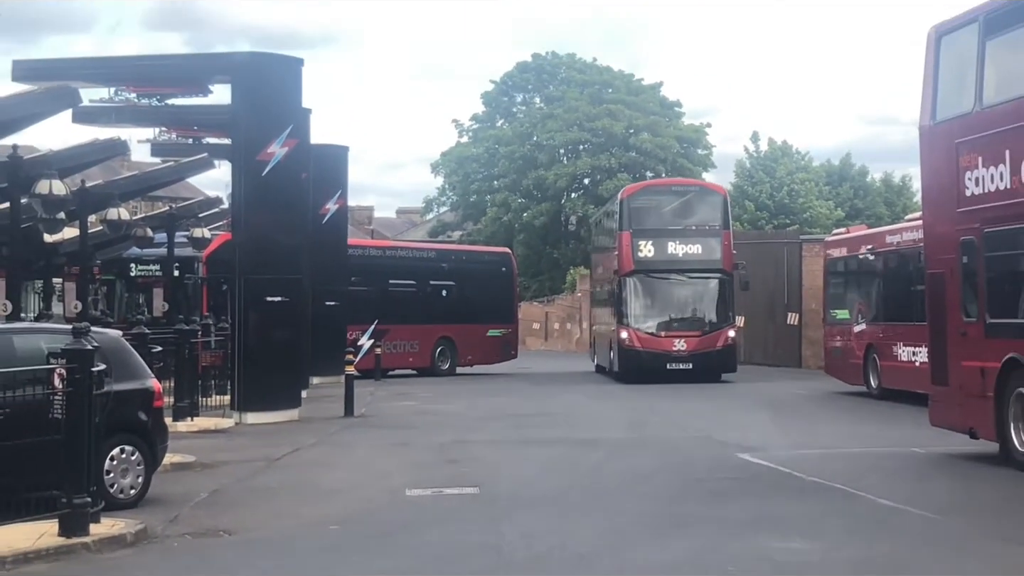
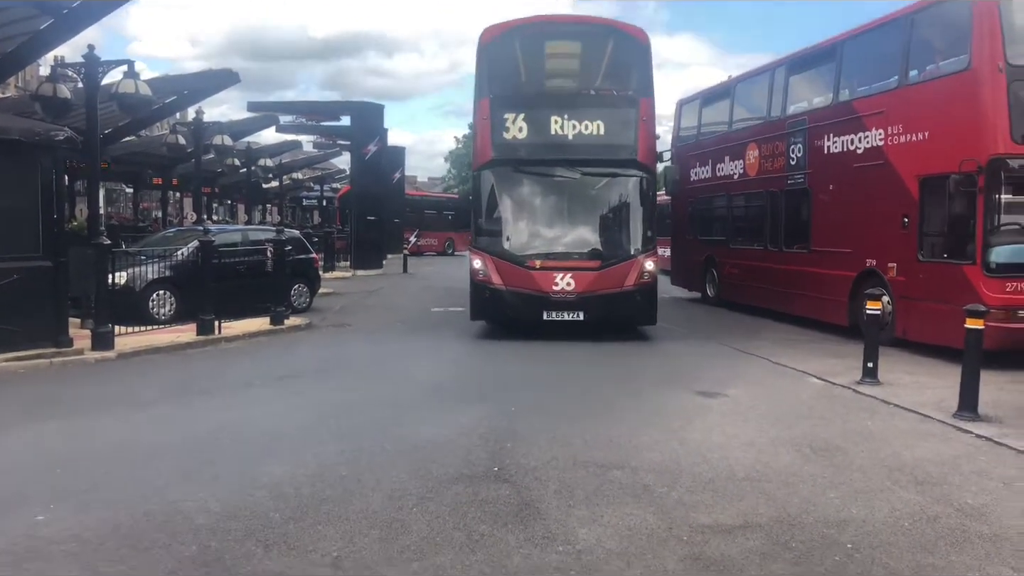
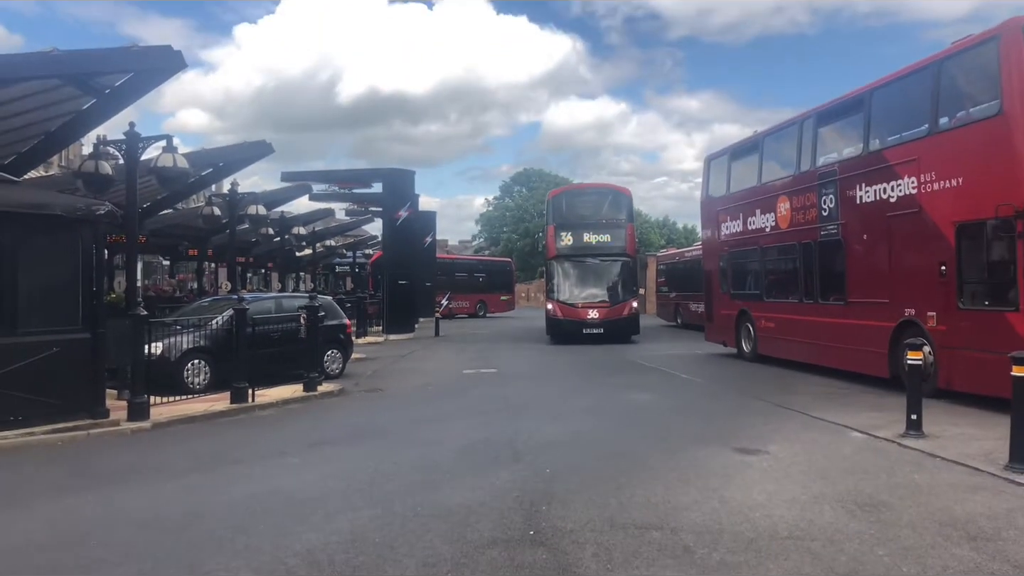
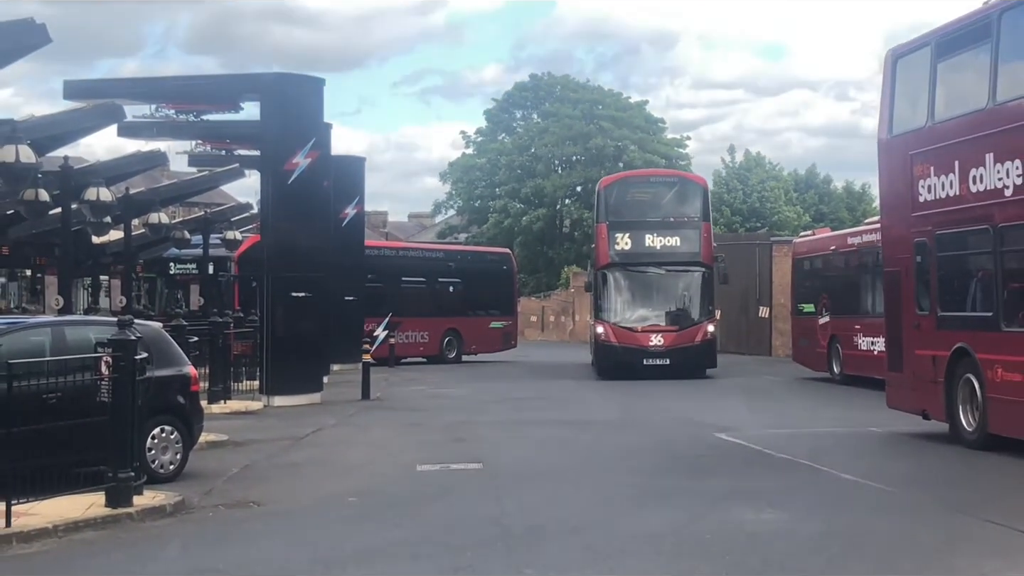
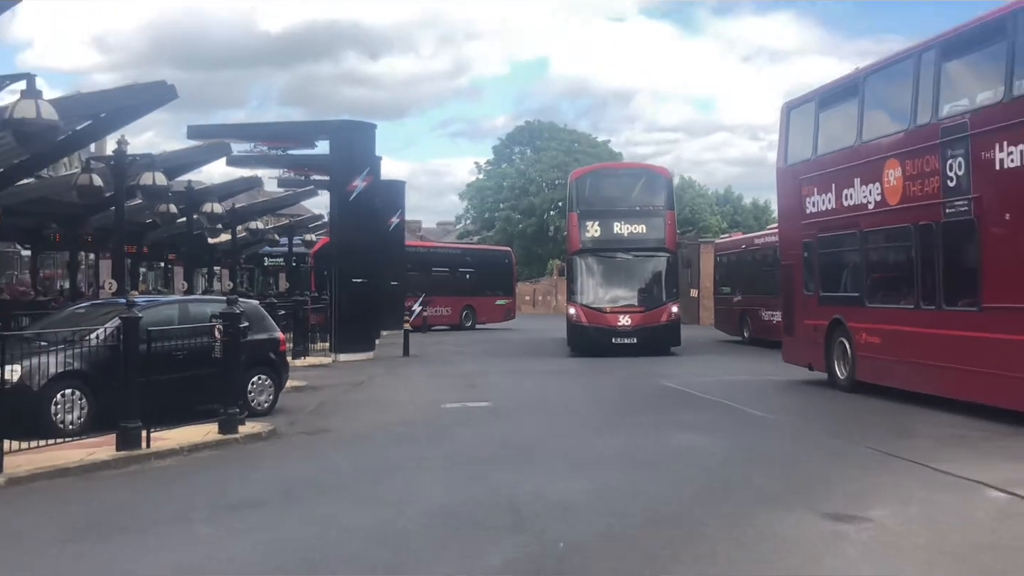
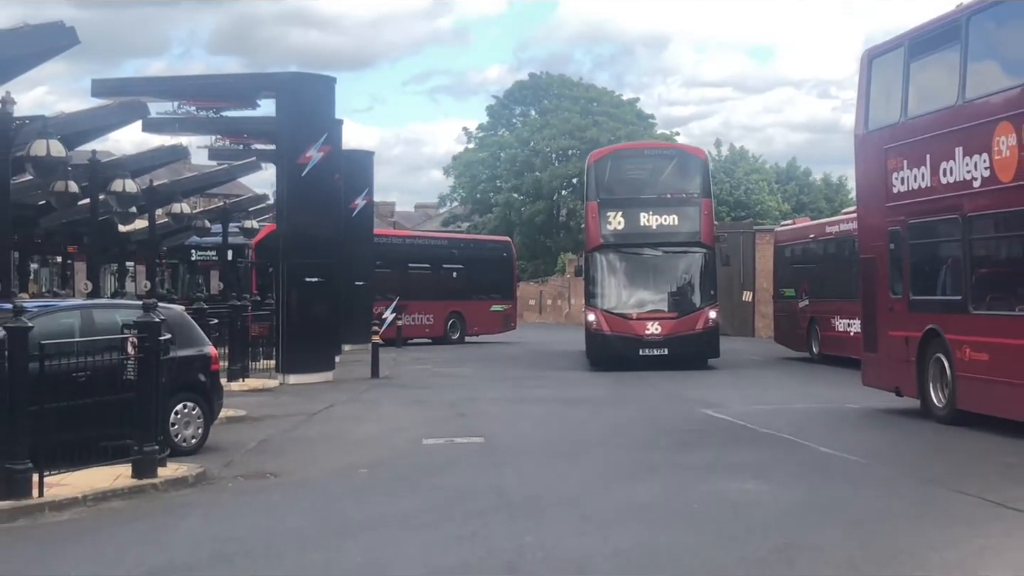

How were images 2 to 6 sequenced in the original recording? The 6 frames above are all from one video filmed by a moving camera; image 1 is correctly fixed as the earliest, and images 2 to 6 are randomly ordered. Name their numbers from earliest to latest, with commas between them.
4, 6, 5, 3, 2
